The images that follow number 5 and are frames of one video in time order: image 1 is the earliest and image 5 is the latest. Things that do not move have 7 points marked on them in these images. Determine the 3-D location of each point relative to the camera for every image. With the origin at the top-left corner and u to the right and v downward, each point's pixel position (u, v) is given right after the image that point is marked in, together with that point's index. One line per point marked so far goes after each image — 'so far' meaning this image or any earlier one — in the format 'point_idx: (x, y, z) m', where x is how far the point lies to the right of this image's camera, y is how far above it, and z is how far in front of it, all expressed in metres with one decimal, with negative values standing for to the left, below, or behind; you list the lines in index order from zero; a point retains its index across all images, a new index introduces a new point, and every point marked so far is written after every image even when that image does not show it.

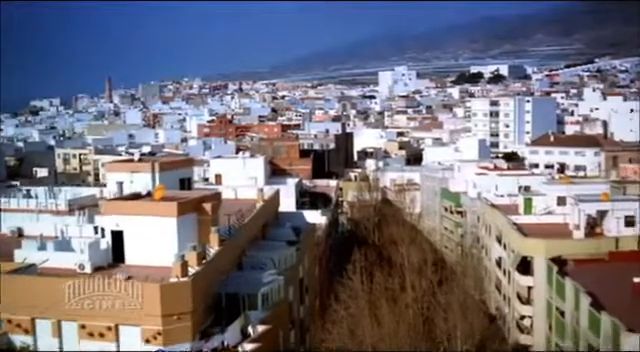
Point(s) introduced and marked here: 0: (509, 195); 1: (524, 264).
0: (+4.0, -0.4, +14.0) m
1: (+3.1, -1.3, +10.1) m
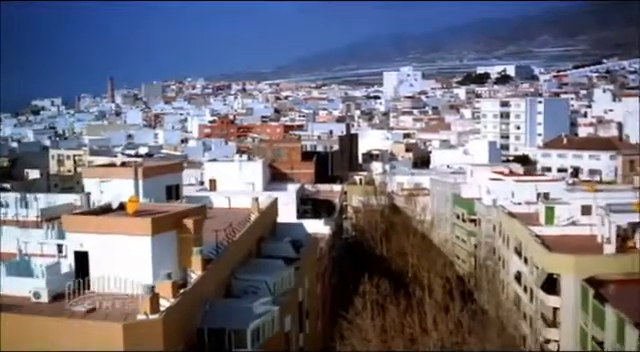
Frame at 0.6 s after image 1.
0: (+4.0, -0.5, +13.0) m
1: (+3.1, -1.4, +9.1) m
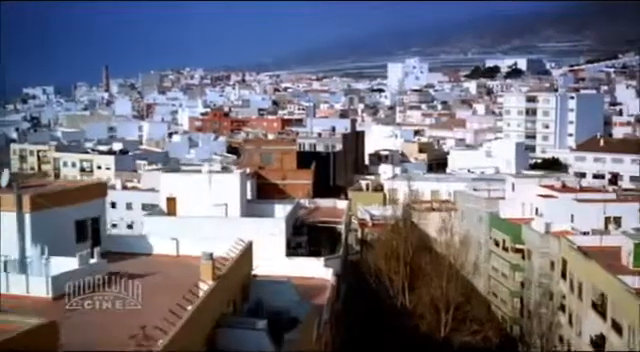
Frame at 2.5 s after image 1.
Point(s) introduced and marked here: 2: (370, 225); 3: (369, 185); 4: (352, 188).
0: (+4.0, -0.8, +9.7) m
1: (+3.1, -1.8, +5.9) m
2: (+1.3, -1.2, +16.6) m
3: (+1.4, -0.3, +19.3) m
4: (+0.9, -0.5, +19.1) m
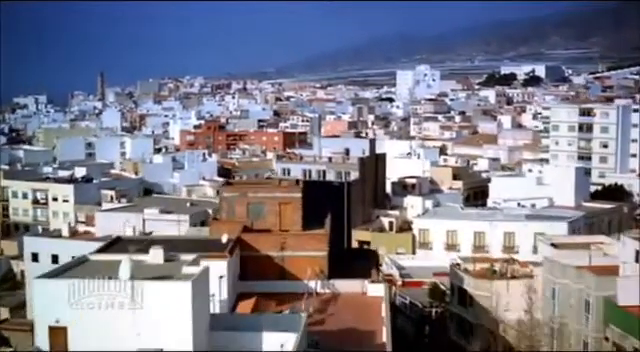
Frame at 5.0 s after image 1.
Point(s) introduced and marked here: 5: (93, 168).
0: (+4.2, -1.5, +5.5) m
1: (+3.3, -2.4, +1.7) m
2: (+1.5, -2.0, +12.4) m
3: (+1.7, -1.1, +15.2) m
4: (+1.2, -1.3, +15.0) m
5: (-6.6, +0.2, +19.4) m
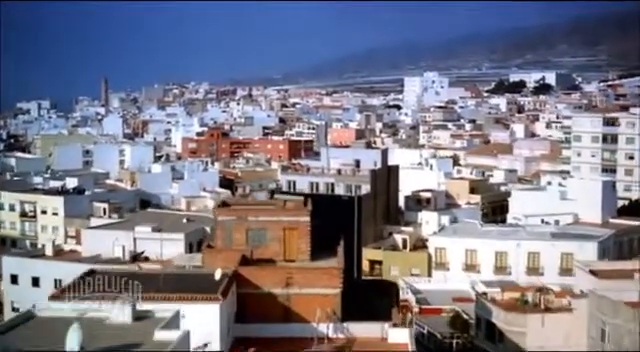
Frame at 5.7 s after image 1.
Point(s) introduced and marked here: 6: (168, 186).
0: (+4.3, -1.7, +4.4) m
1: (+3.3, -2.6, +0.5) m
2: (+1.6, -2.3, +11.2) m
3: (+1.8, -1.4, +14.0) m
4: (+1.3, -1.6, +13.8) m
5: (-6.4, 0.0, +18.3) m
6: (-4.4, -0.3, +19.5) m
